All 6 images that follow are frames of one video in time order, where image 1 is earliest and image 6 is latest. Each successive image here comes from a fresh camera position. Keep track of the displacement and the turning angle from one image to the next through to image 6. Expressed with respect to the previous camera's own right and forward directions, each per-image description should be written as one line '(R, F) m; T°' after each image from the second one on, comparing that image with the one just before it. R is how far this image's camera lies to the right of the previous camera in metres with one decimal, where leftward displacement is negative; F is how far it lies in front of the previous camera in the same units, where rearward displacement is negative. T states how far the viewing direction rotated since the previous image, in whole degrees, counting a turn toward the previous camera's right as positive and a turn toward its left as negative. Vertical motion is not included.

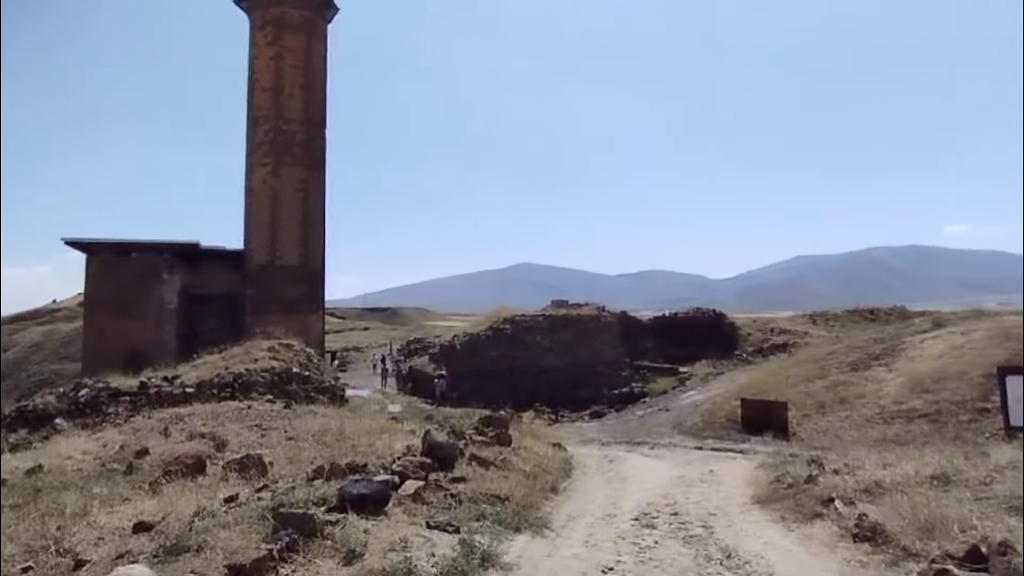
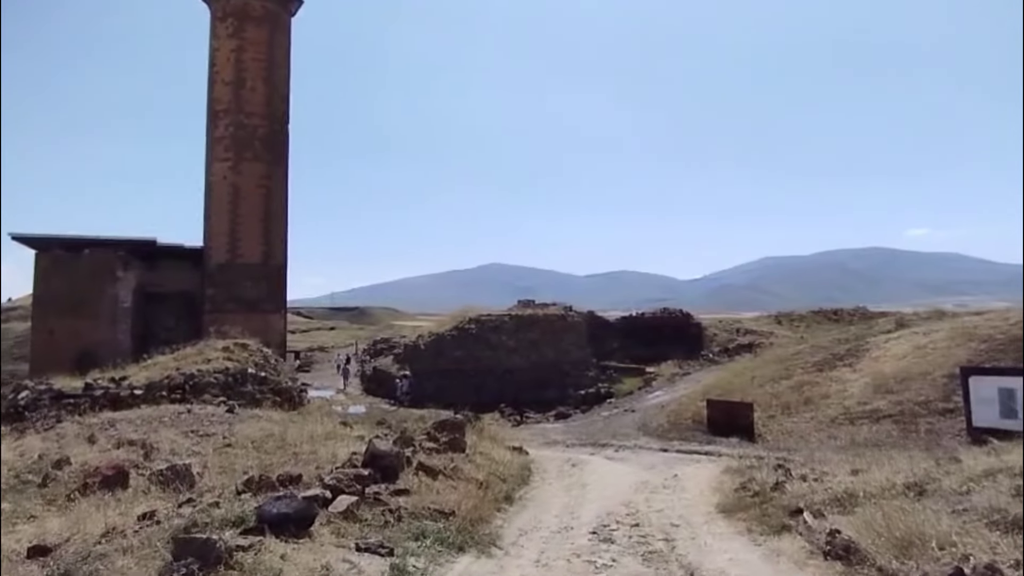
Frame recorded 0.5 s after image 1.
(+0.1, +0.3) m; +2°
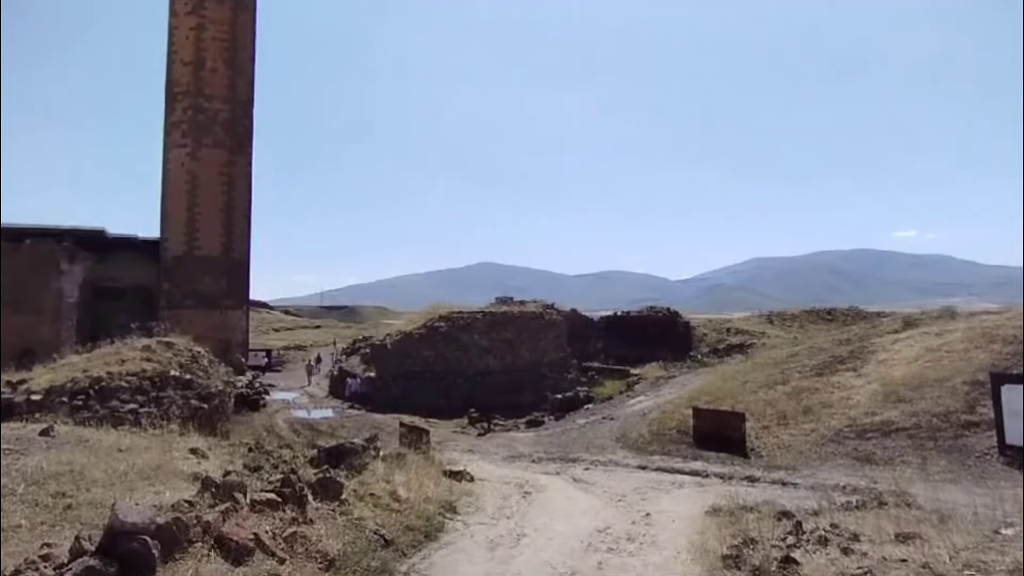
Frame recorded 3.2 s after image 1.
(+0.5, +1.7) m; +1°
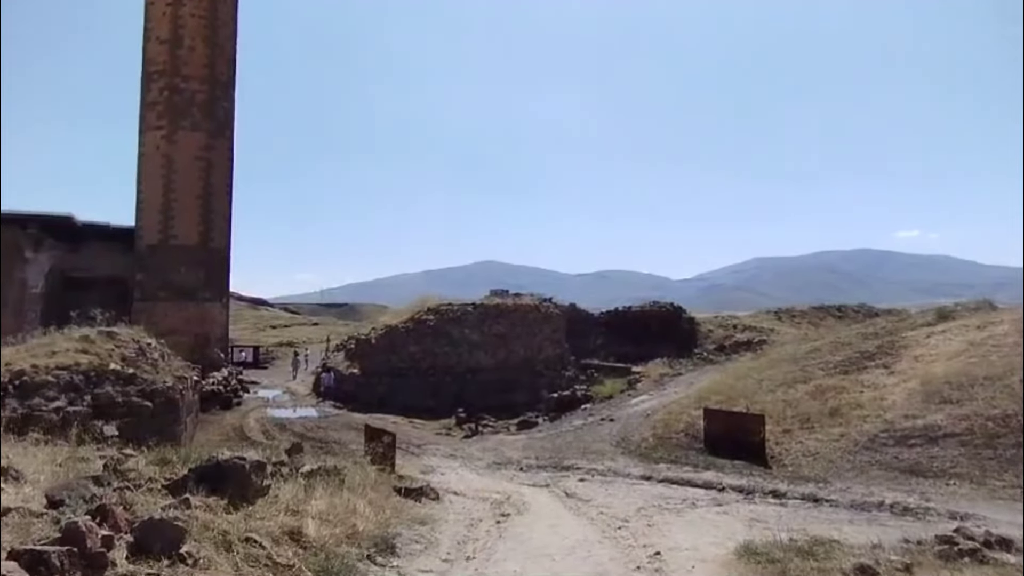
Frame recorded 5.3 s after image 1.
(+0.2, +1.5) m; 0°
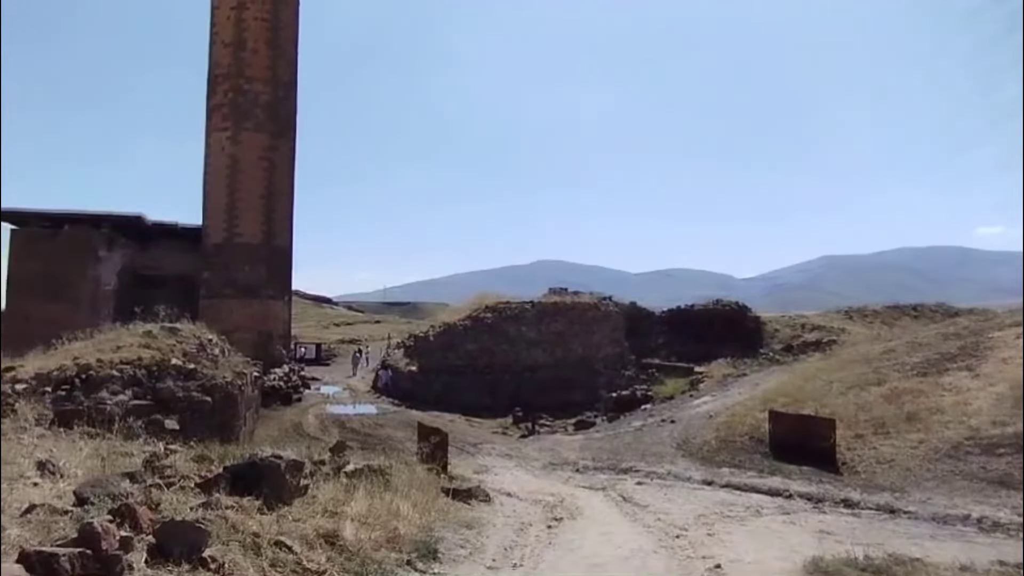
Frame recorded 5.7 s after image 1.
(+0.1, +0.3) m; -5°
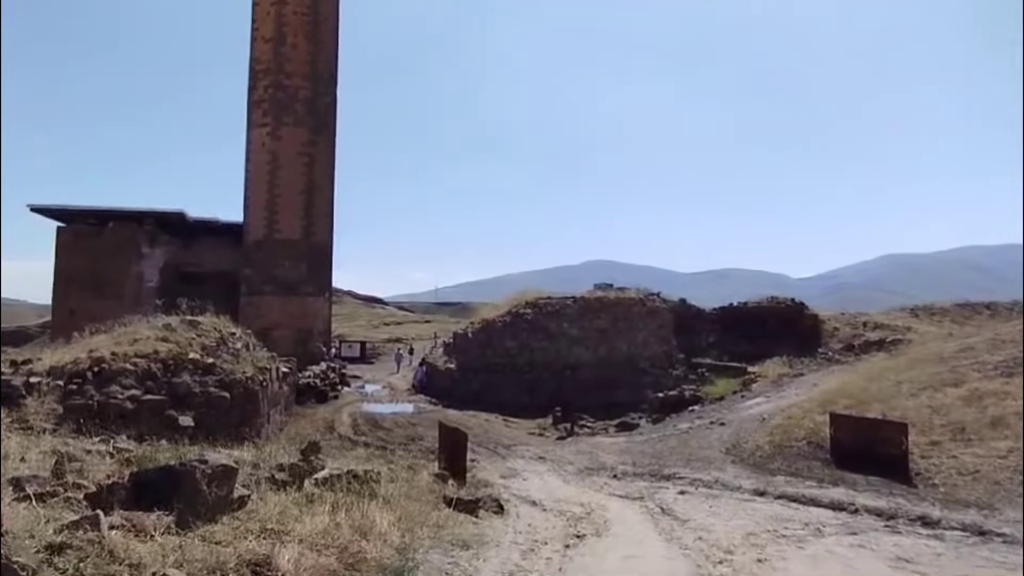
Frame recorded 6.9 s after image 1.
(+0.2, +0.8) m; -4°
